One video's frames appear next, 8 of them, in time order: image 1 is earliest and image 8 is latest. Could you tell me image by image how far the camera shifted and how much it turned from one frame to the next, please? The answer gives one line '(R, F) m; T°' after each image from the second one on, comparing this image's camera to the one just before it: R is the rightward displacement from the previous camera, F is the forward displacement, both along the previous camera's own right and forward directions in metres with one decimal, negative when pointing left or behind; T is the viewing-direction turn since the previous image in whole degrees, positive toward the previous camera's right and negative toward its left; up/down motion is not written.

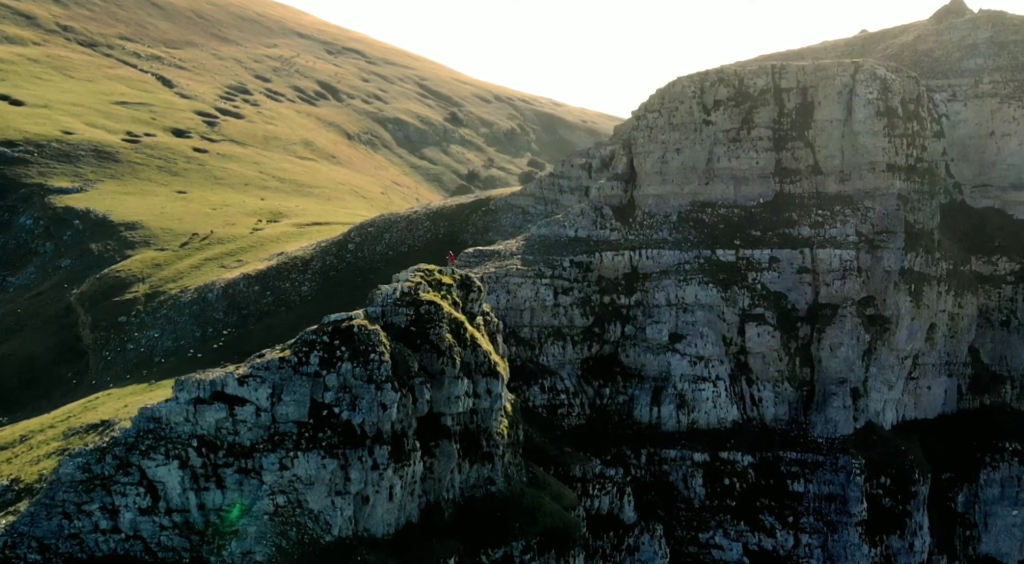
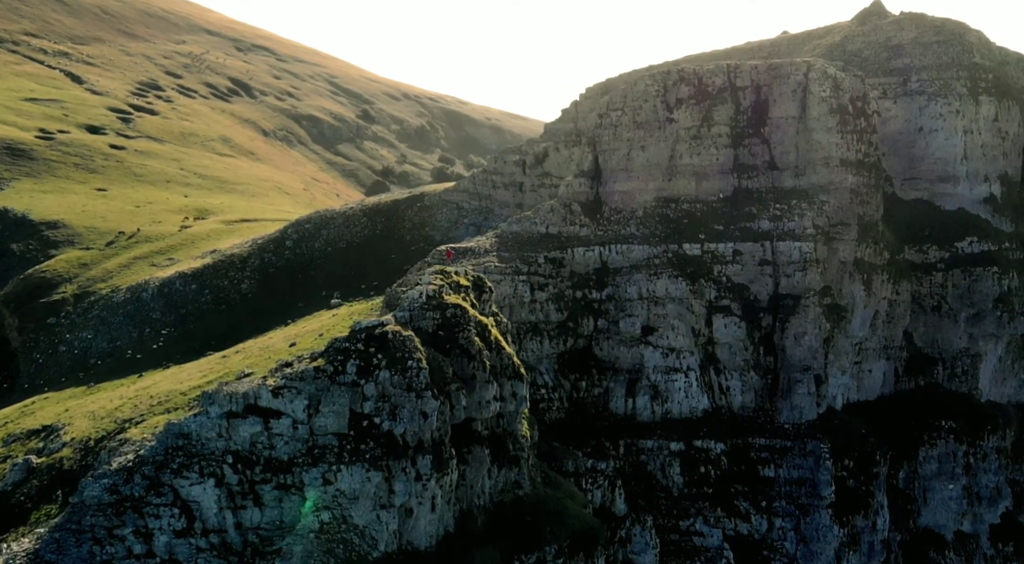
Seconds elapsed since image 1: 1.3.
(-2.0, +0.4) m; +4°
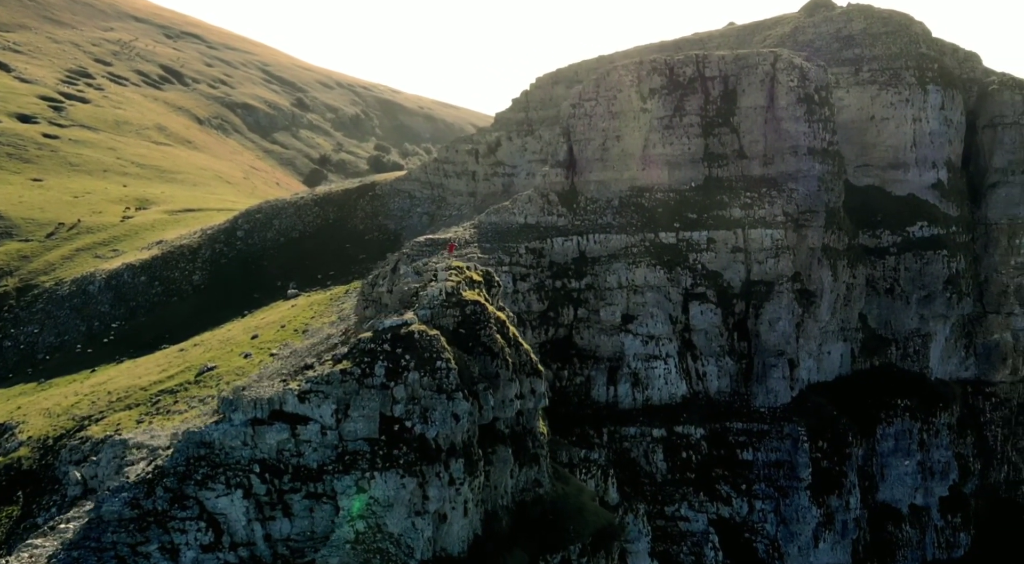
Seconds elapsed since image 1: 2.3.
(-1.4, +0.5) m; +3°
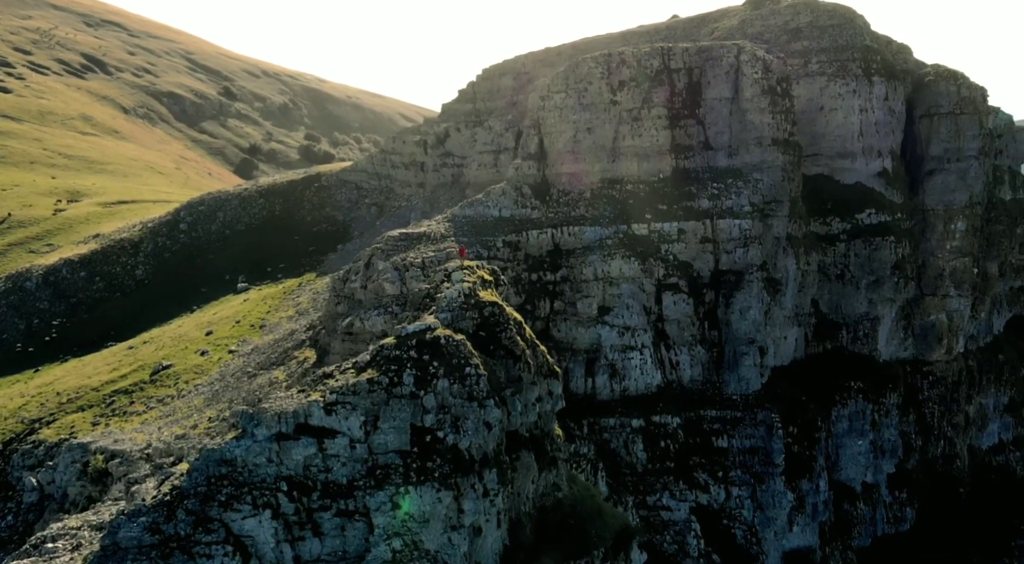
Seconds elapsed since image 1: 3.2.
(-1.5, +0.6) m; +4°
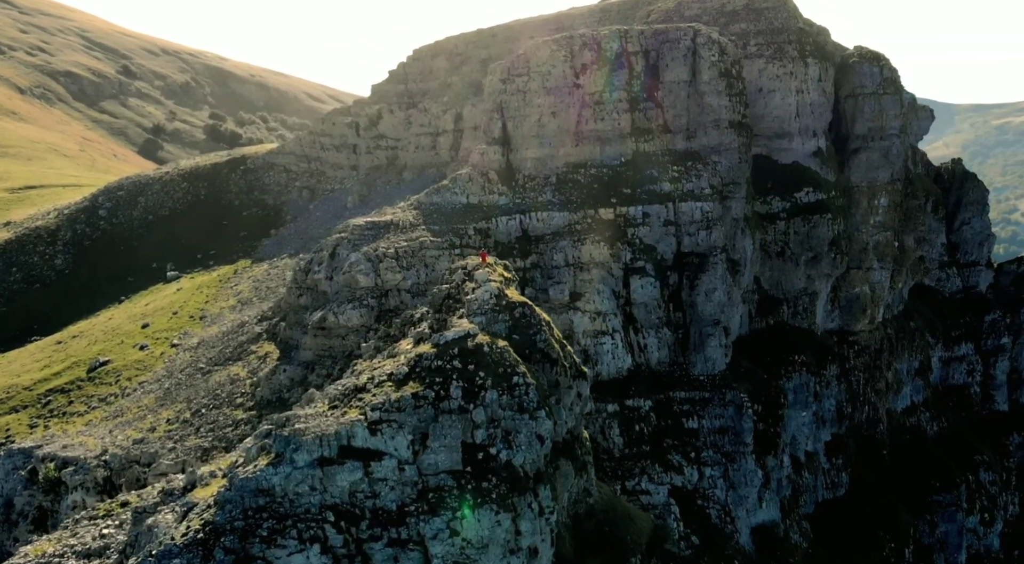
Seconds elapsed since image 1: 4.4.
(-1.9, +1.1) m; +5°
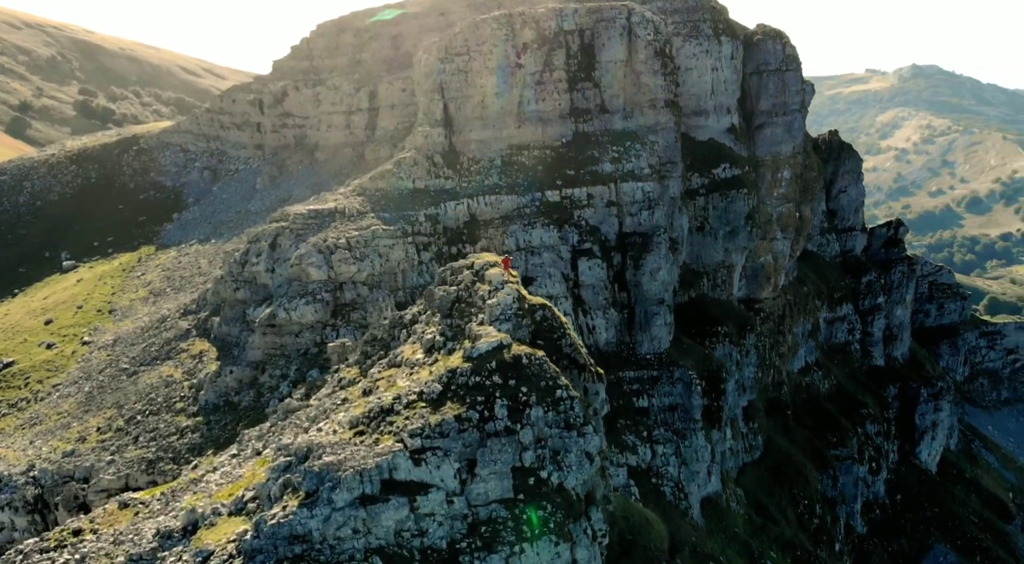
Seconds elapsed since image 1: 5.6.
(-1.9, +1.3) m; +6°
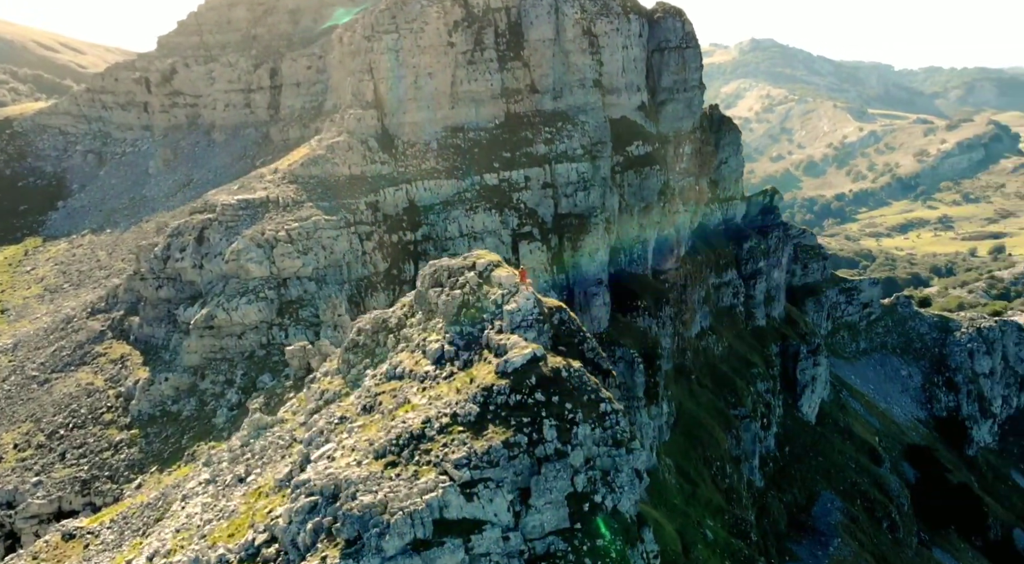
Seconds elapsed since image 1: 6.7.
(-1.8, +1.2) m; +6°
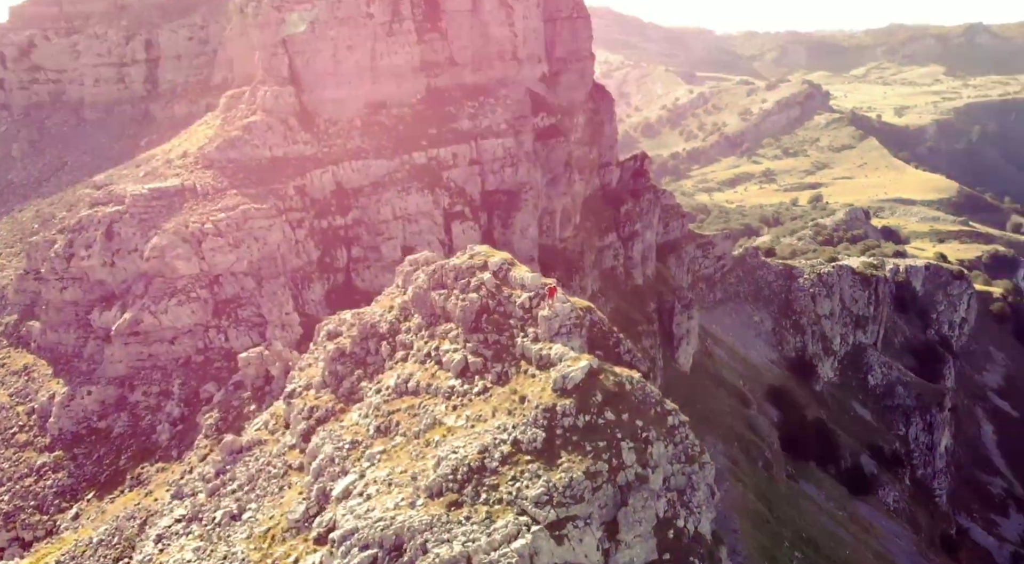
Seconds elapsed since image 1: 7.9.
(-2.0, +1.4) m; +7°
